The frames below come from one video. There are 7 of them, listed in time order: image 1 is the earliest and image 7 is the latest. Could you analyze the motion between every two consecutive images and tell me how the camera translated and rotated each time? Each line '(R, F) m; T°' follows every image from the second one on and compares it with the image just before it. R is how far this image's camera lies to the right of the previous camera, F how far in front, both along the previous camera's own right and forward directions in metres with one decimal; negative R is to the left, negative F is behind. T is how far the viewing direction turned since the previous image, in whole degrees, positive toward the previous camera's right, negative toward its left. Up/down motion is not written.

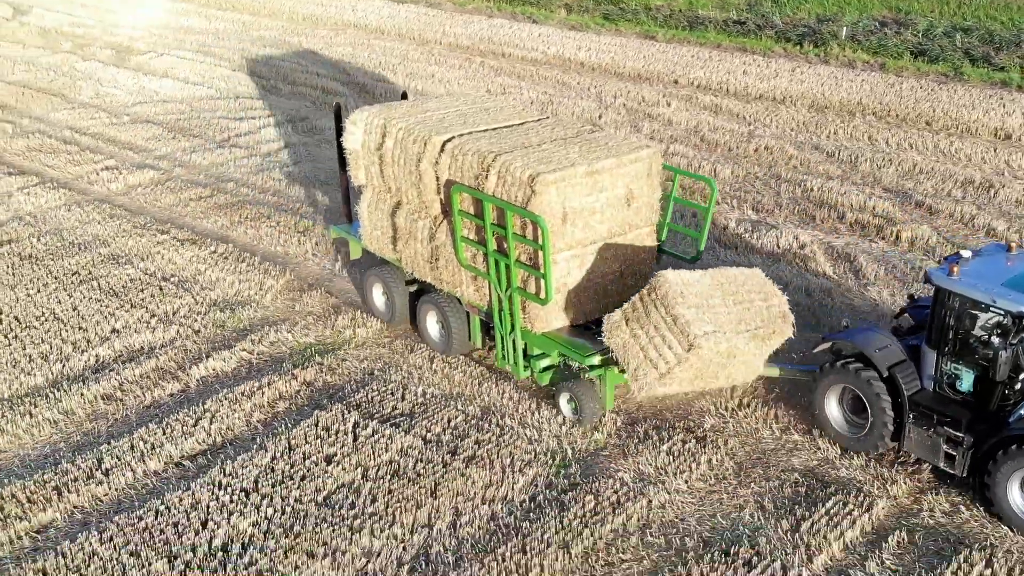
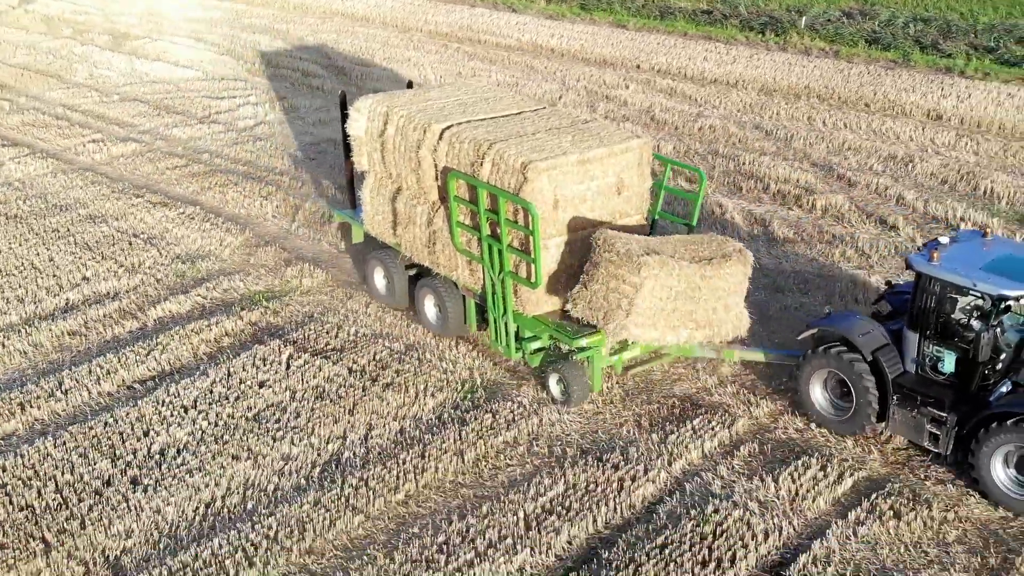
(+0.7, -1.0) m; -1°
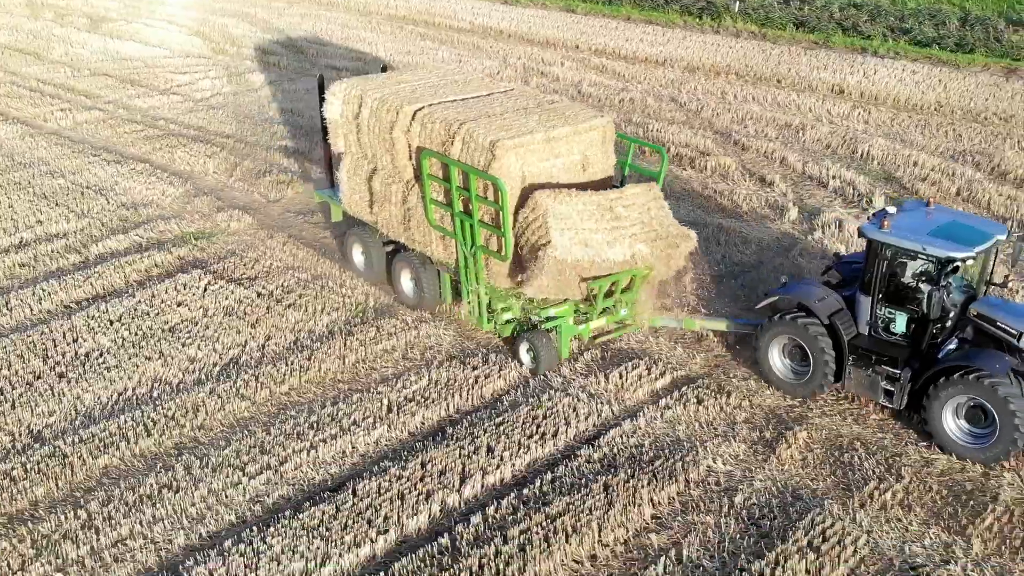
(+0.9, -1.3) m; 0°
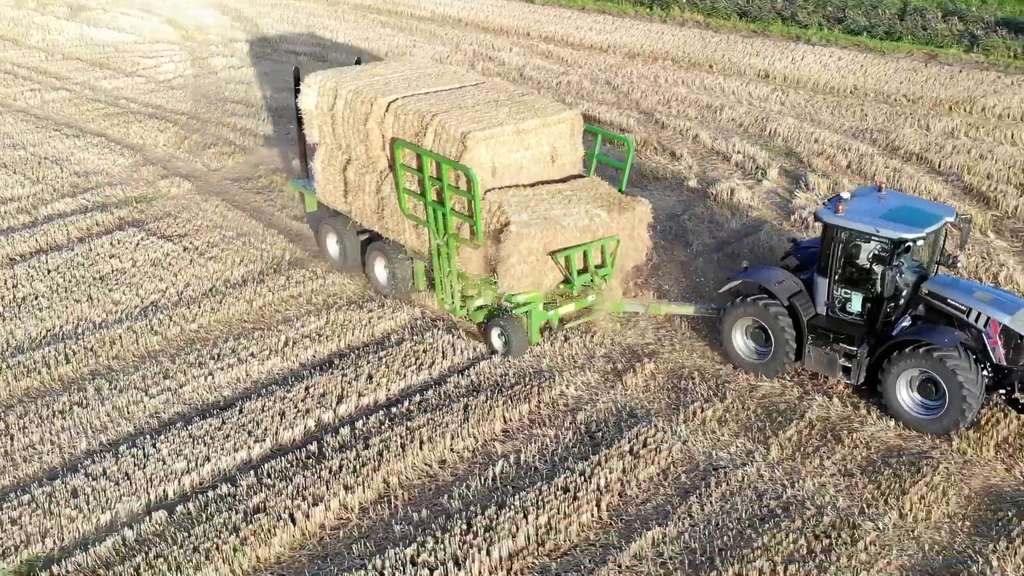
(+0.9, -1.0) m; 0°
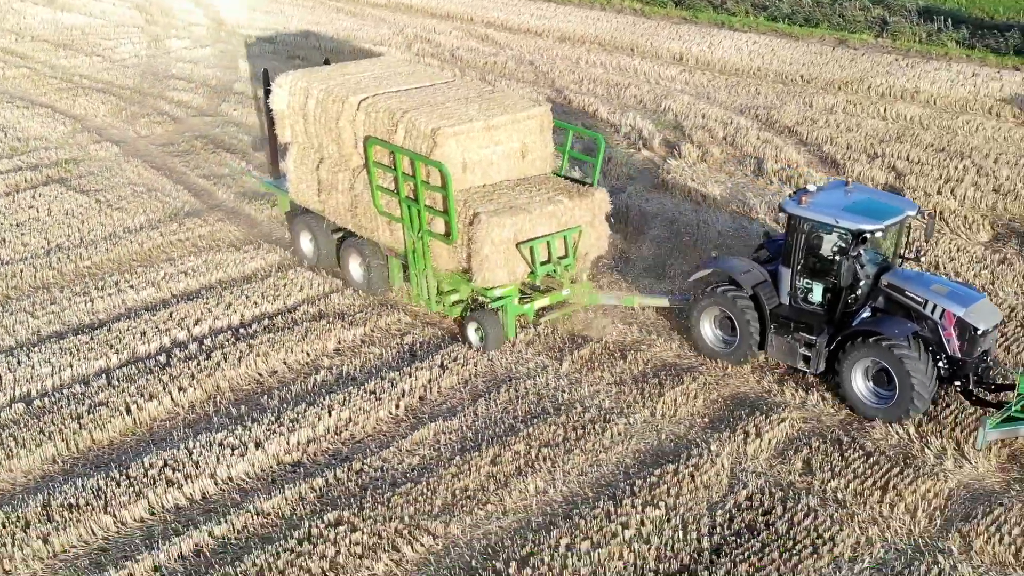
(+1.3, -1.1) m; -1°
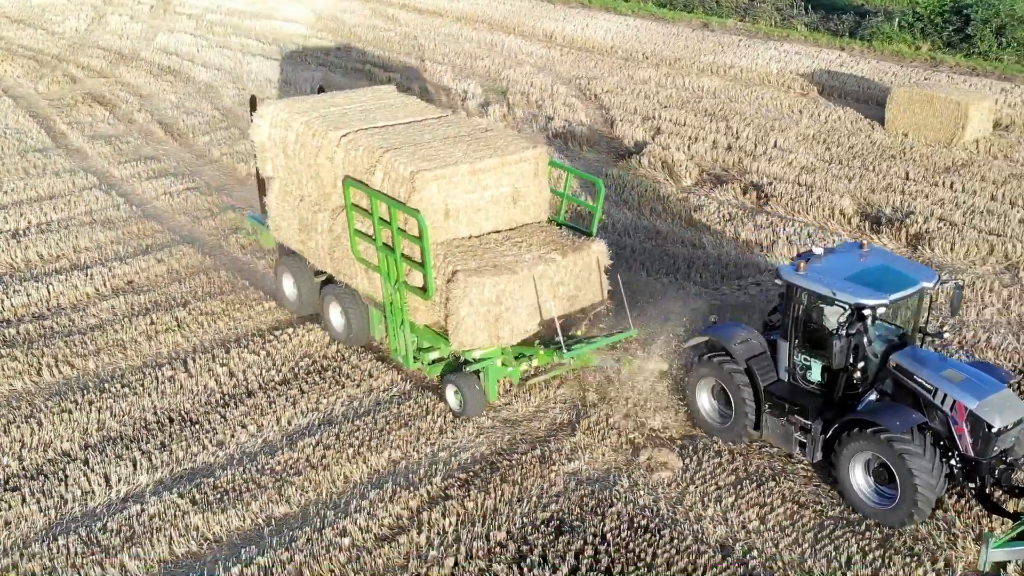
(+3.0, -1.9) m; -3°
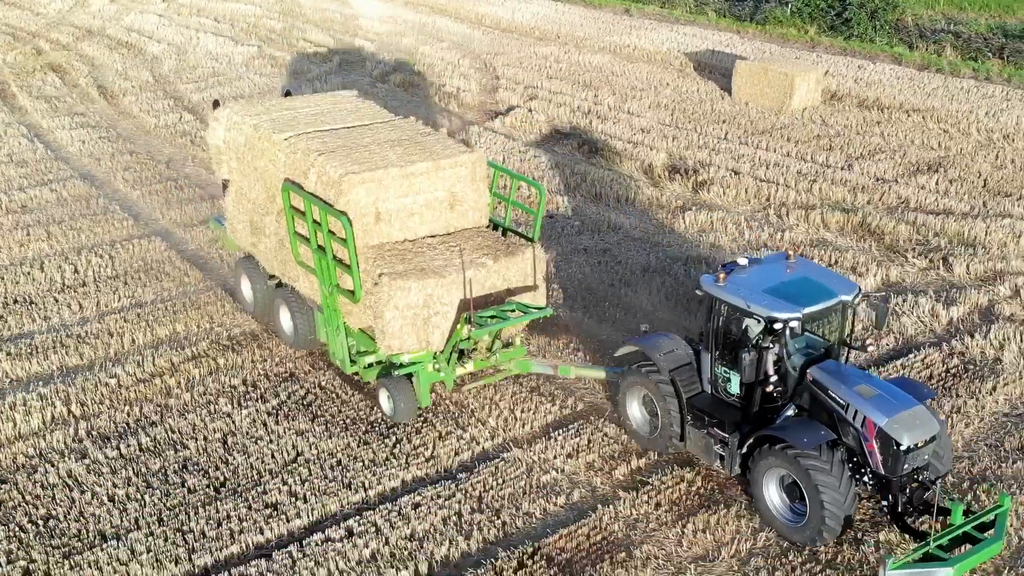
(+2.1, -1.7) m; -2°
